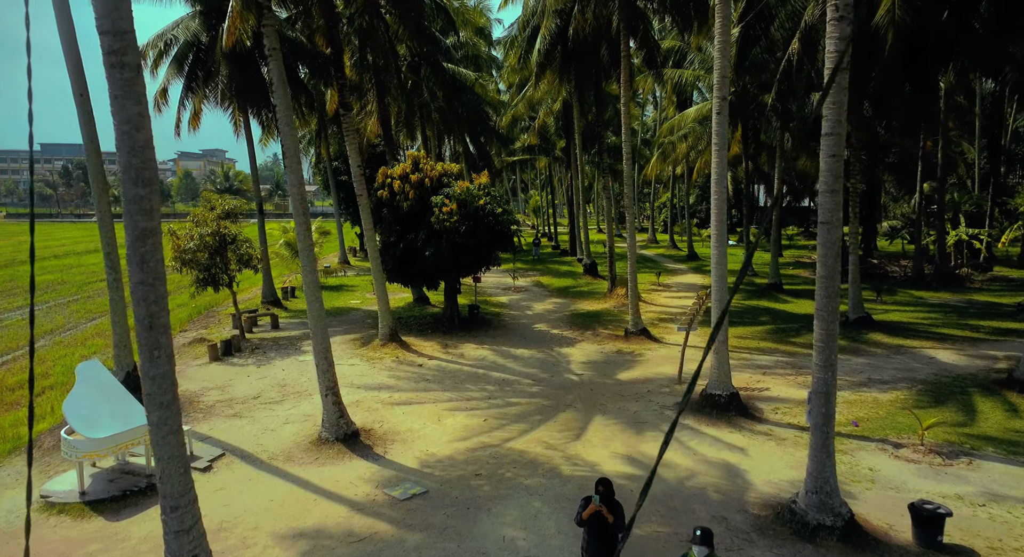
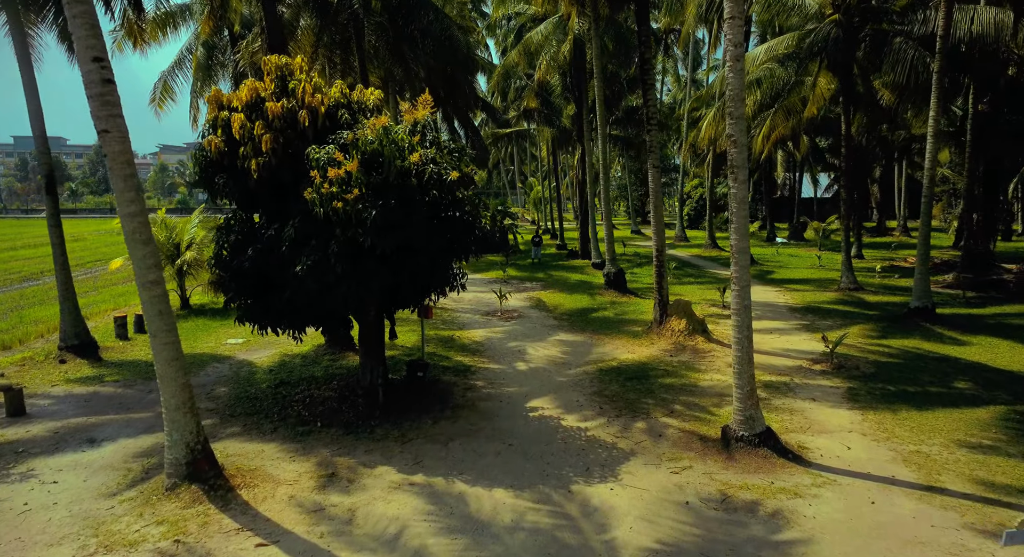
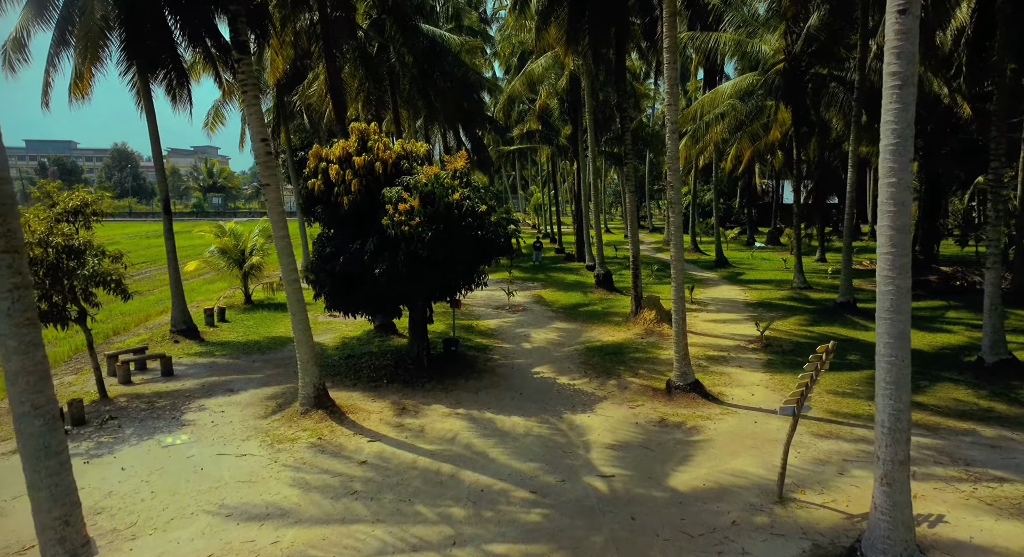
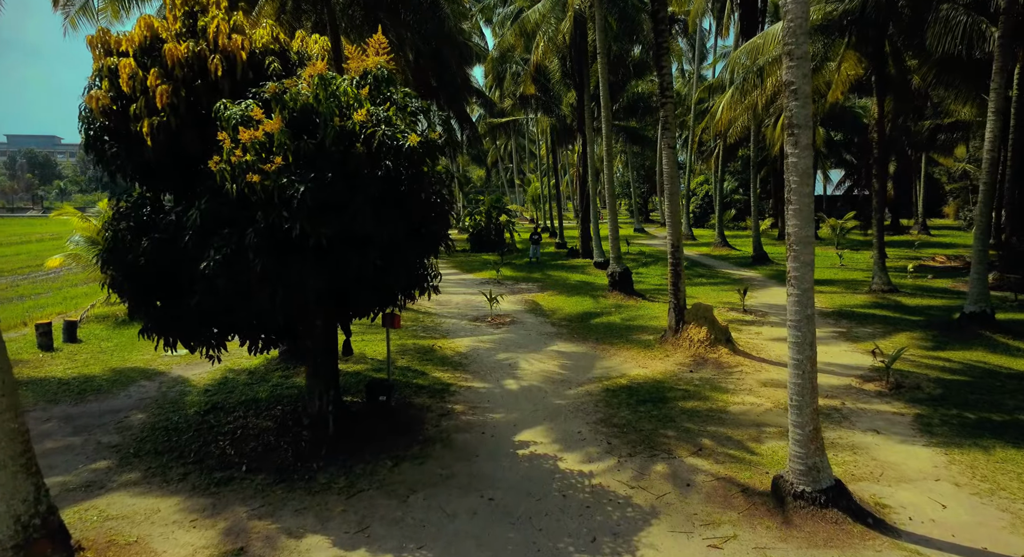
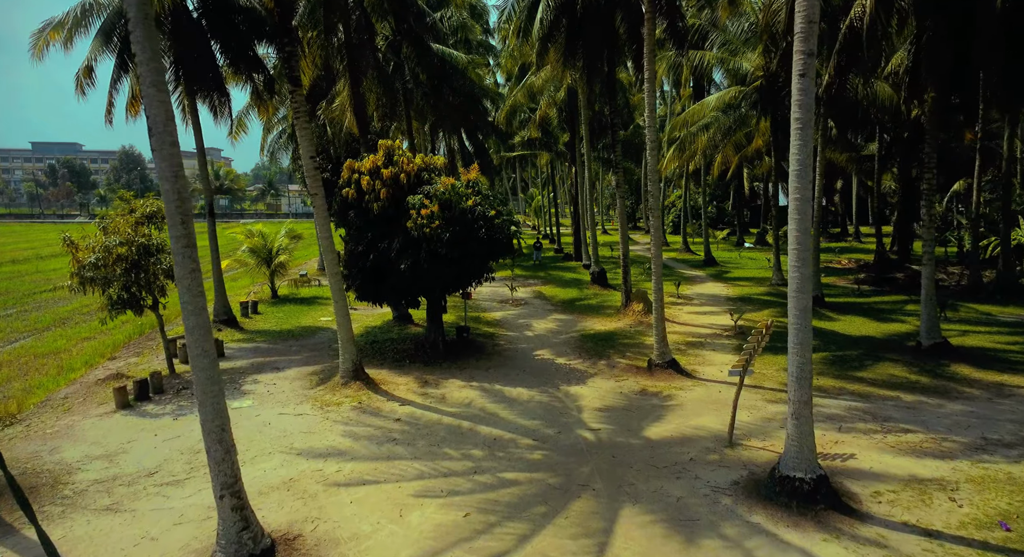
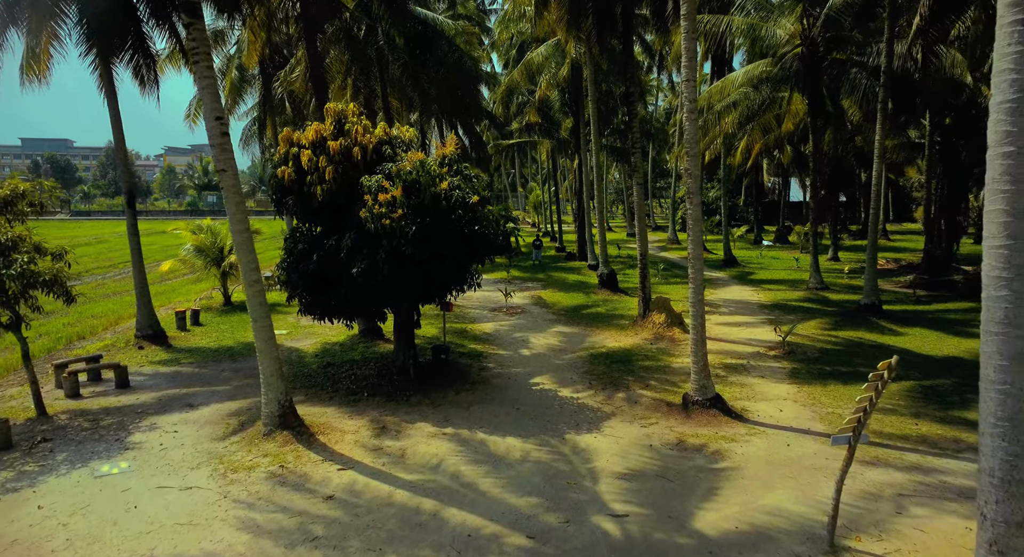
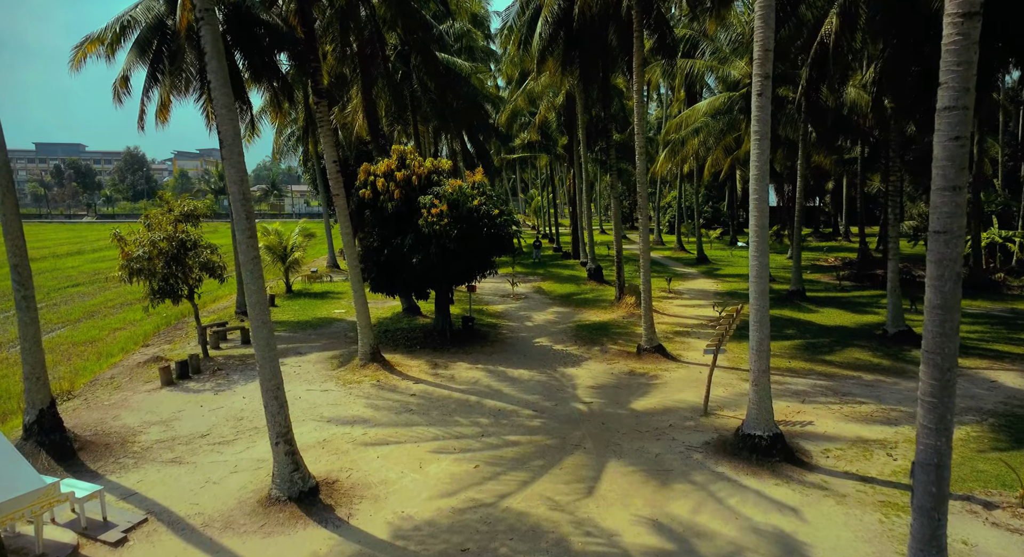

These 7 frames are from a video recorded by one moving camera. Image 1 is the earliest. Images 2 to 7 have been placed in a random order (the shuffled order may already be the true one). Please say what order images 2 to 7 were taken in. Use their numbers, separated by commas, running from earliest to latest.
7, 5, 3, 6, 2, 4
